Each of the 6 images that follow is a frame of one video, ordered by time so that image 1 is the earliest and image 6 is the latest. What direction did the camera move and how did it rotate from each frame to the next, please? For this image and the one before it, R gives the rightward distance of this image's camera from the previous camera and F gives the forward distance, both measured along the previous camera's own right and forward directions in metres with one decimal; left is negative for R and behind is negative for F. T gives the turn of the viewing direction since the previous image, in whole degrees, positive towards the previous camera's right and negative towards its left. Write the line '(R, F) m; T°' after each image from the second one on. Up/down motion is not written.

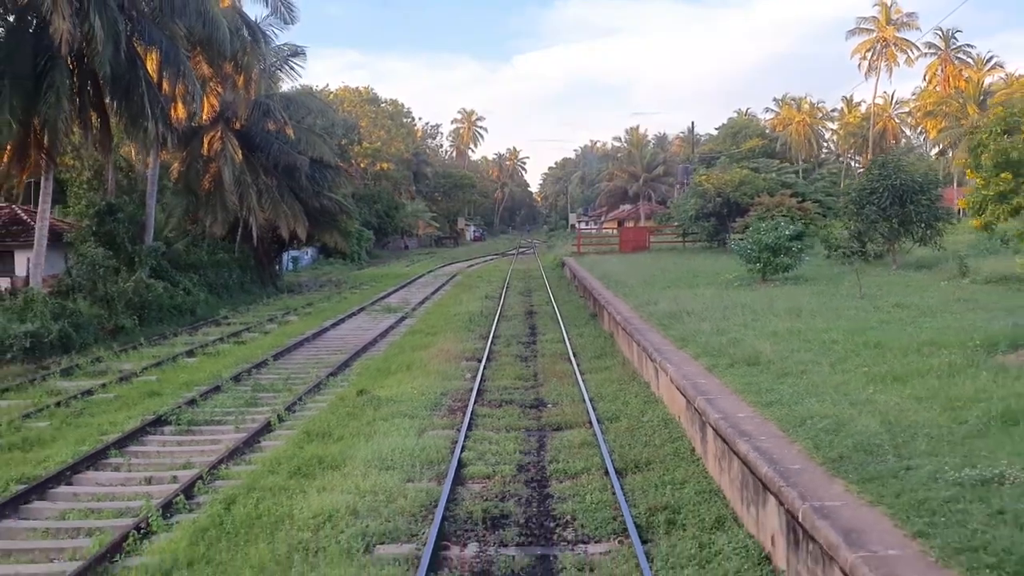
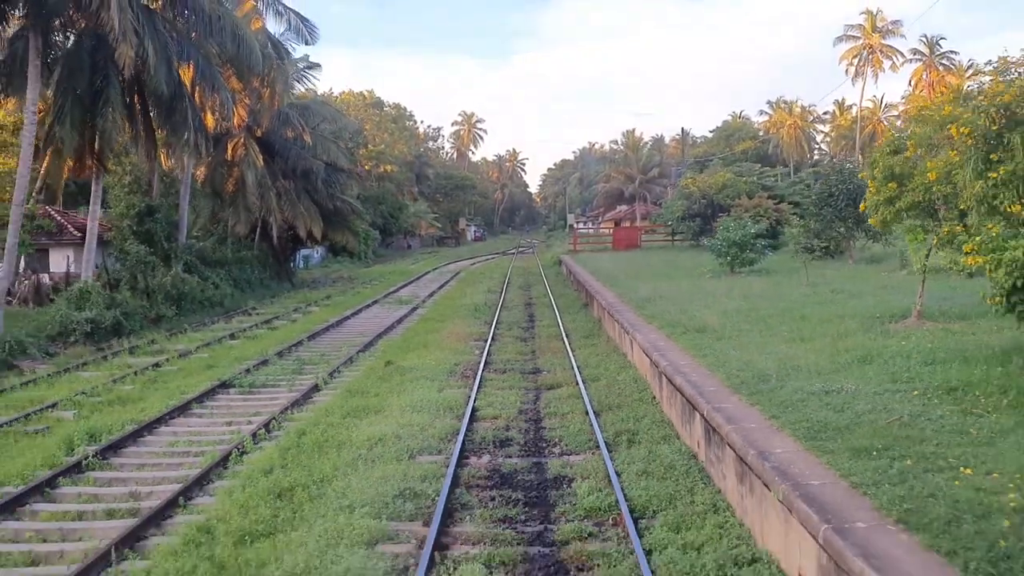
(0.0, -2.2) m; 0°
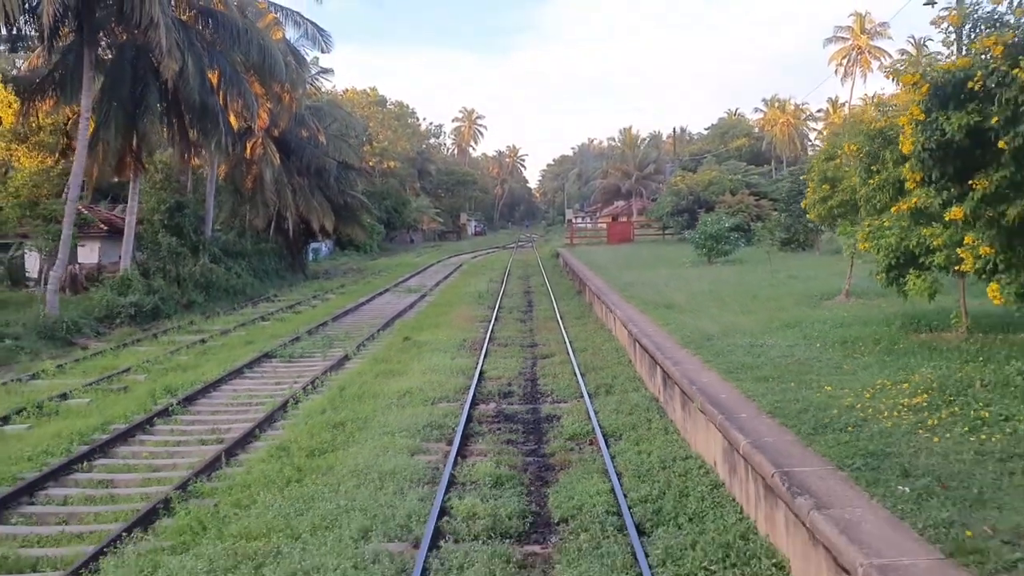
(0.0, -2.1) m; 0°
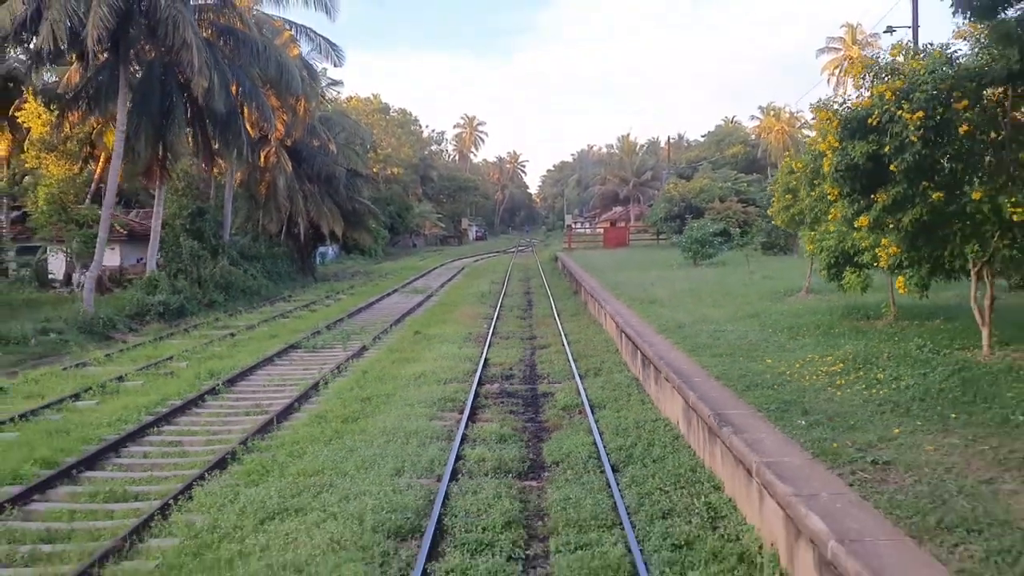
(0.0, -1.6) m; 0°
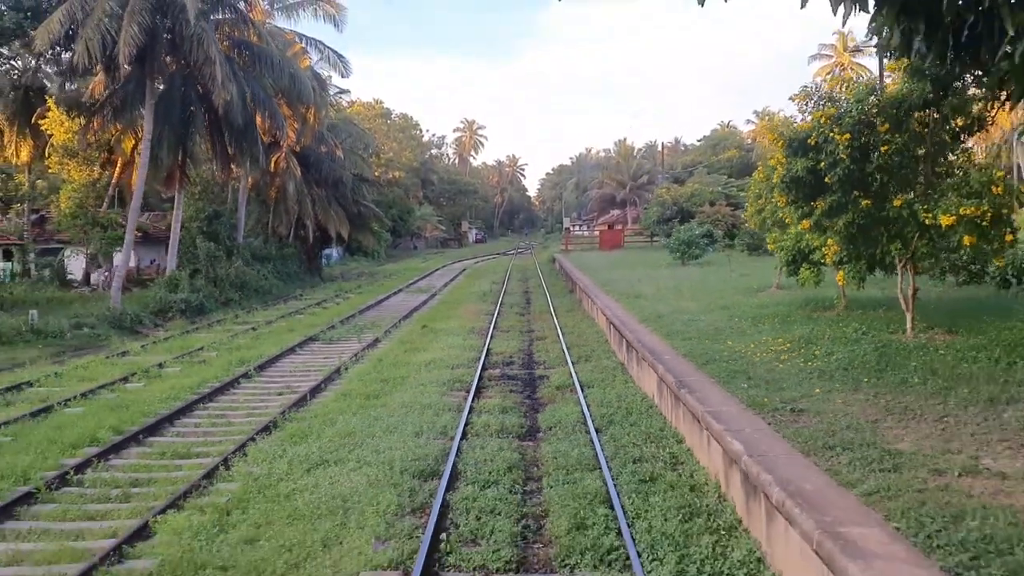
(0.0, -1.5) m; 0°
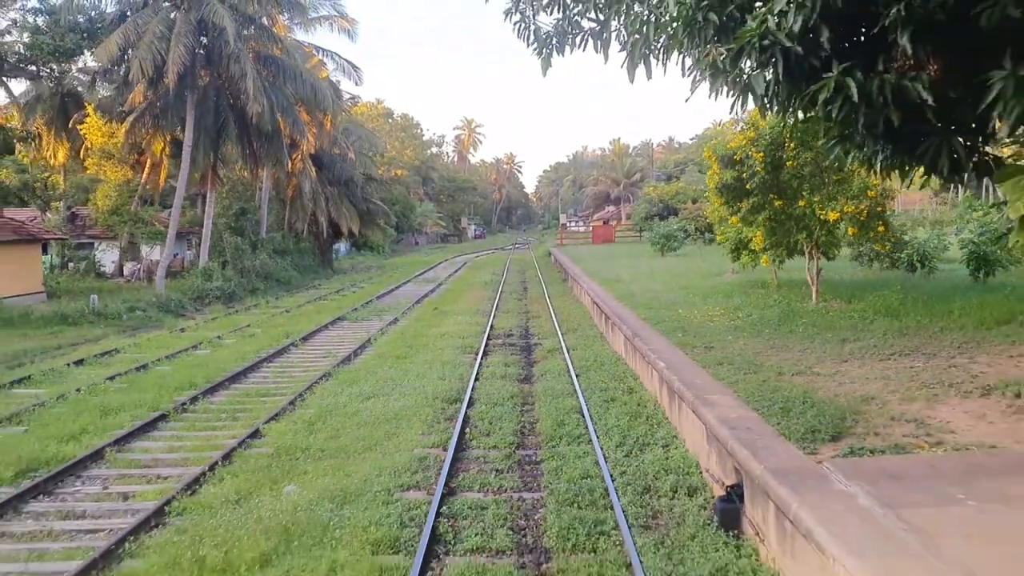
(0.0, -2.9) m; 0°
